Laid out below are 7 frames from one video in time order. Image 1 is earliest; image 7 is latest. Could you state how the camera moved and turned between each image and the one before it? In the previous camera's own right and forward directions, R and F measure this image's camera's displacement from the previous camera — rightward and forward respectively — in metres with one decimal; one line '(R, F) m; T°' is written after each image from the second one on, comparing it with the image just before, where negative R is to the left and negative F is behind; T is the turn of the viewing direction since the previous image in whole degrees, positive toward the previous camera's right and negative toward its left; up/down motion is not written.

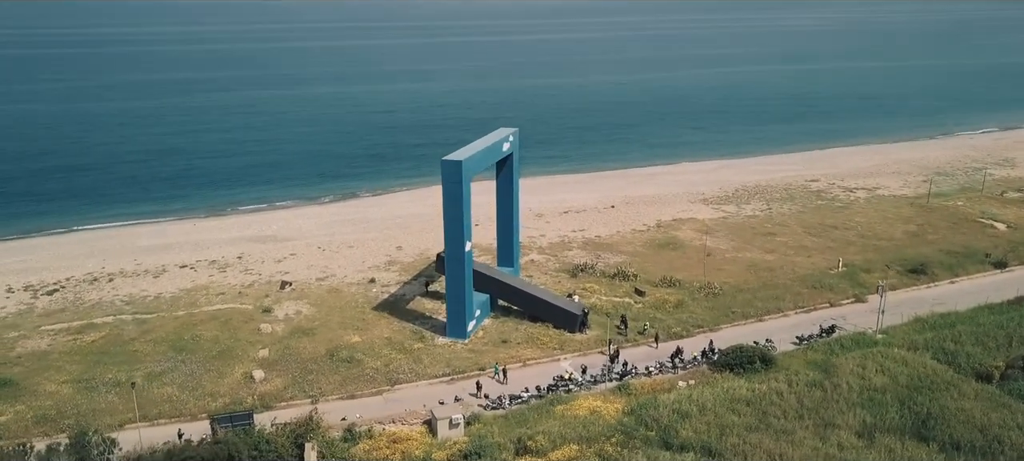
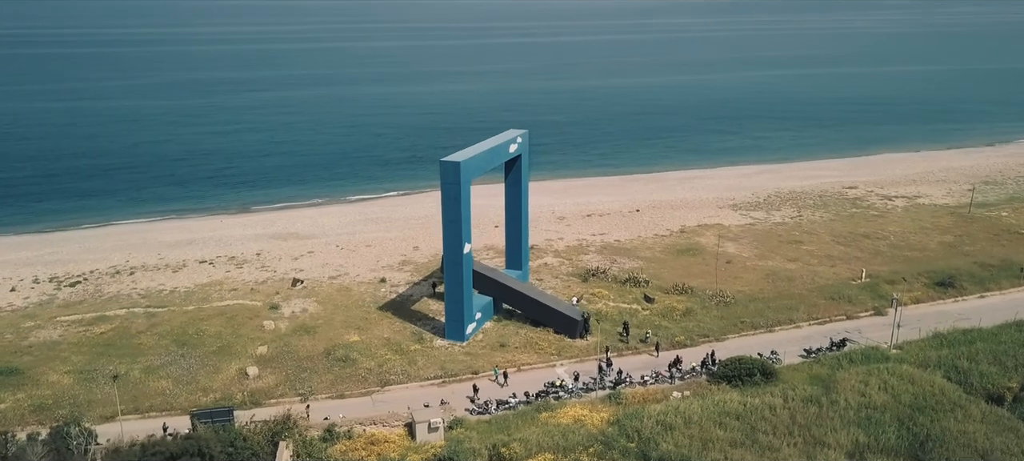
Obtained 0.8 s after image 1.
(+1.6, +0.4) m; -4°
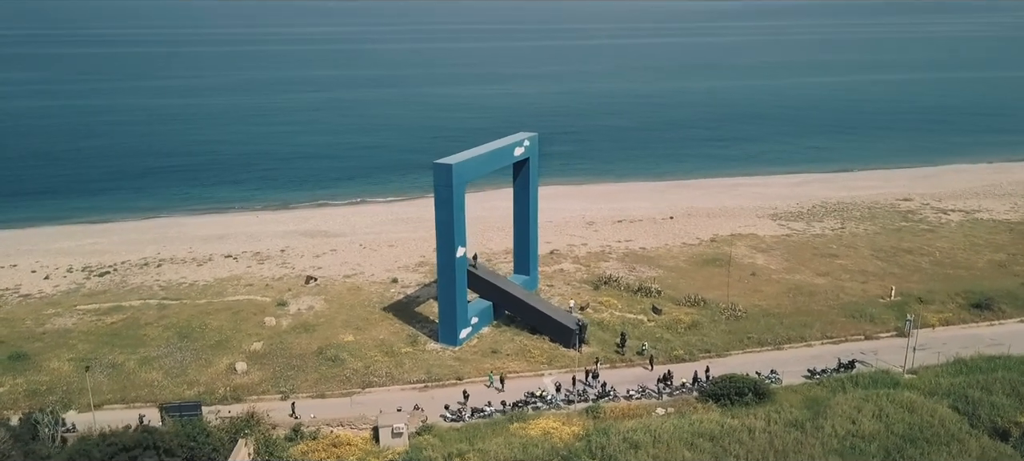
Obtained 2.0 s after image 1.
(+2.4, +0.6) m; -5°
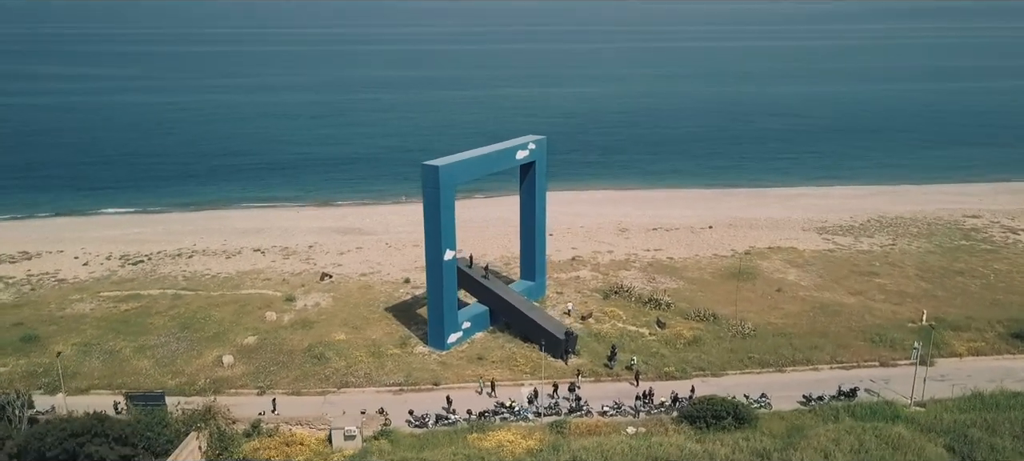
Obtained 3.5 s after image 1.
(+2.9, +0.7) m; -6°
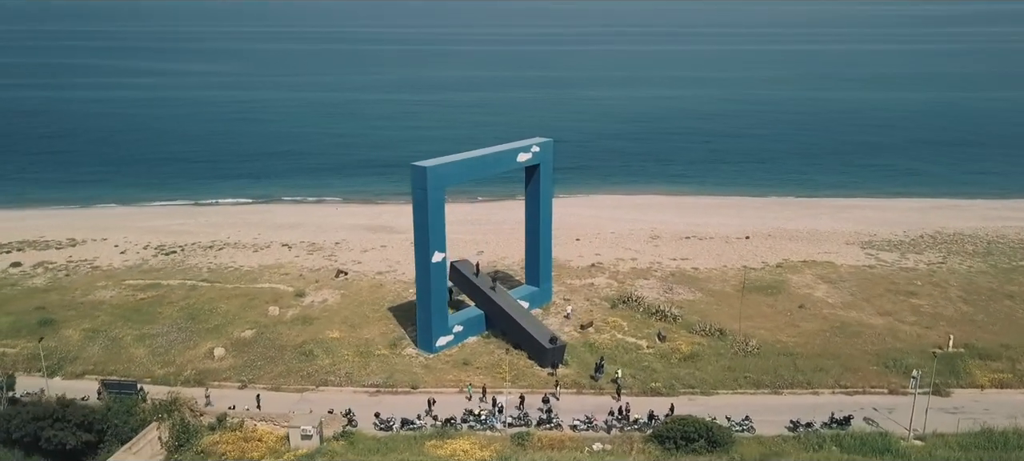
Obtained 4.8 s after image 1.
(+2.7, +0.6) m; -6°
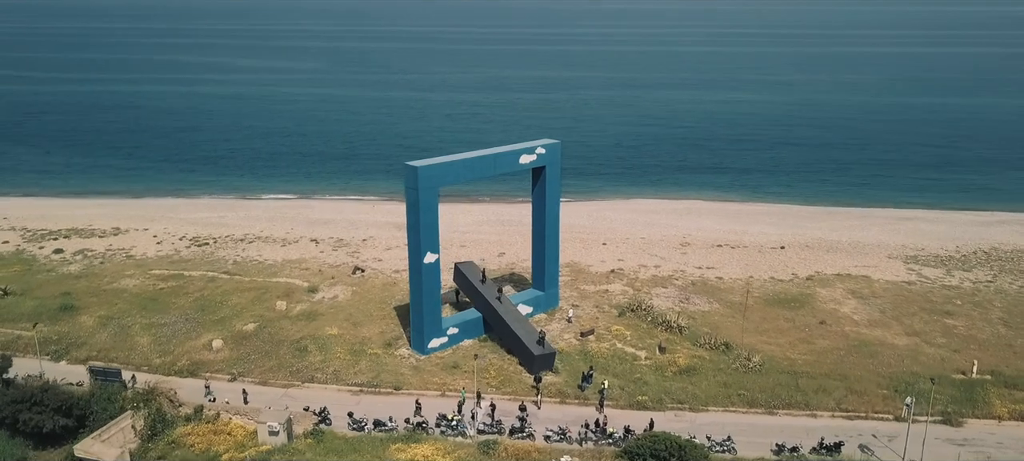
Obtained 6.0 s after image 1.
(+2.4, +0.4) m; -5°
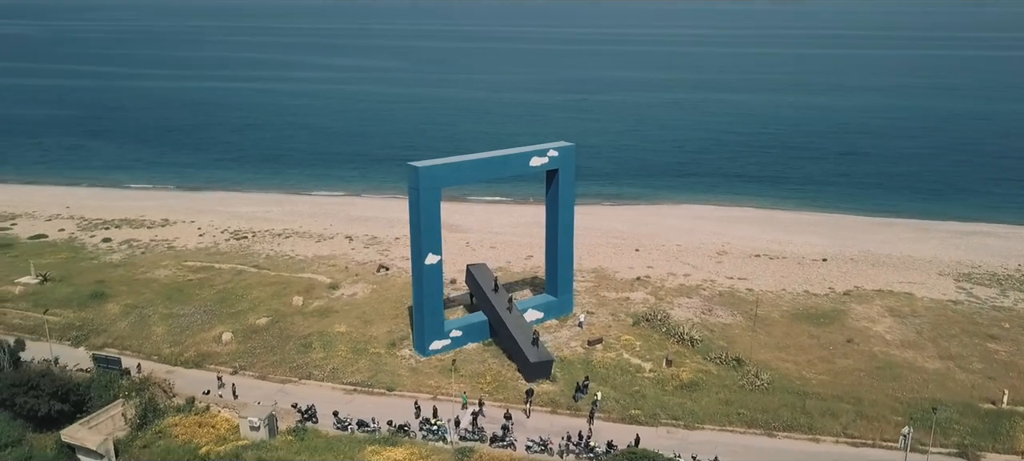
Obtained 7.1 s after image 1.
(+2.2, +0.4) m; -5°
